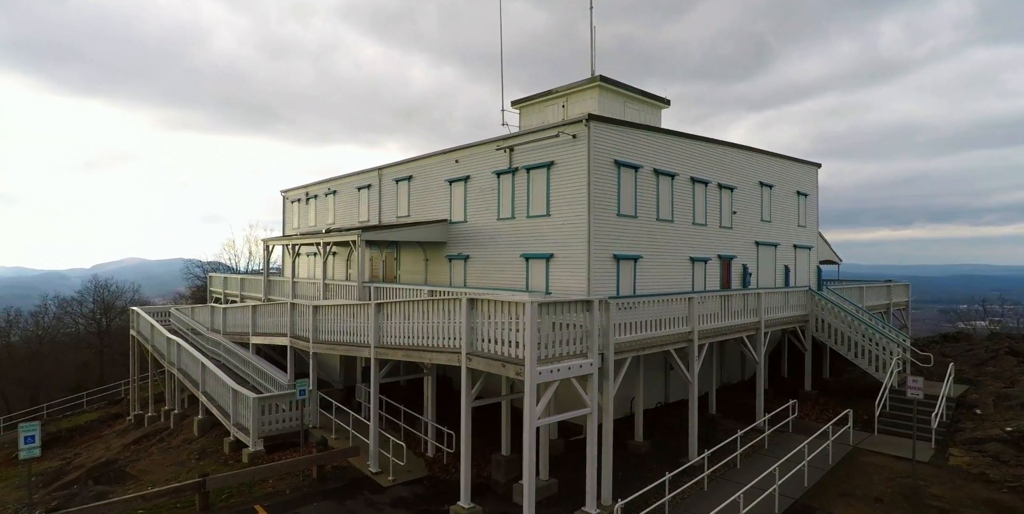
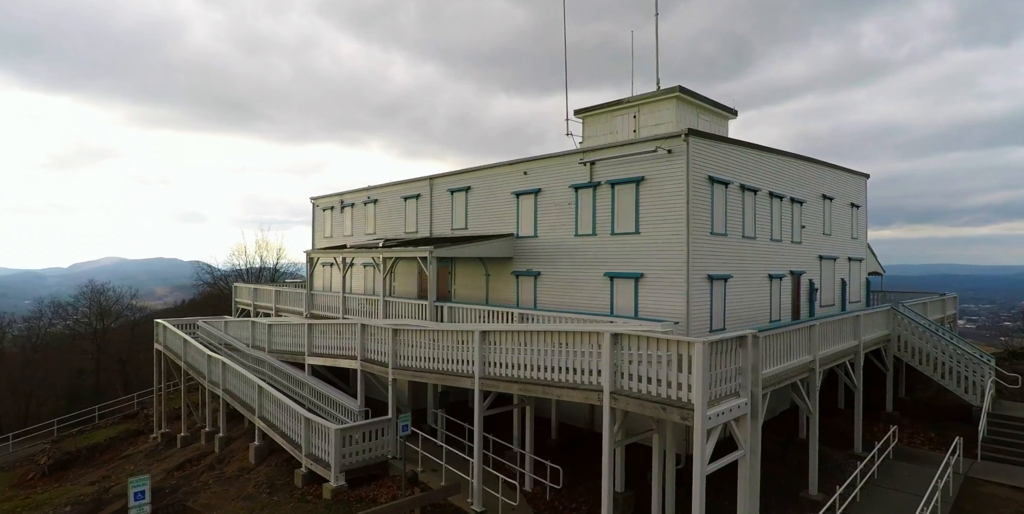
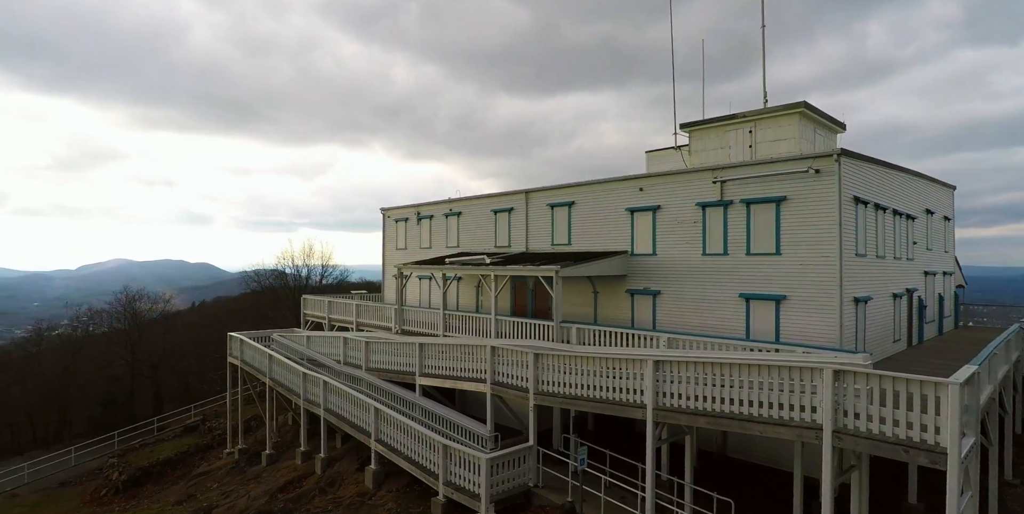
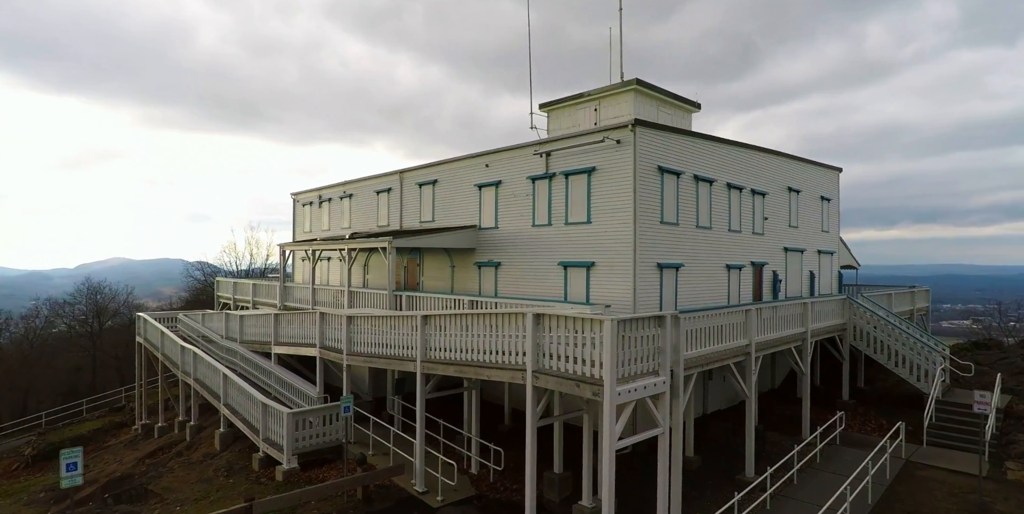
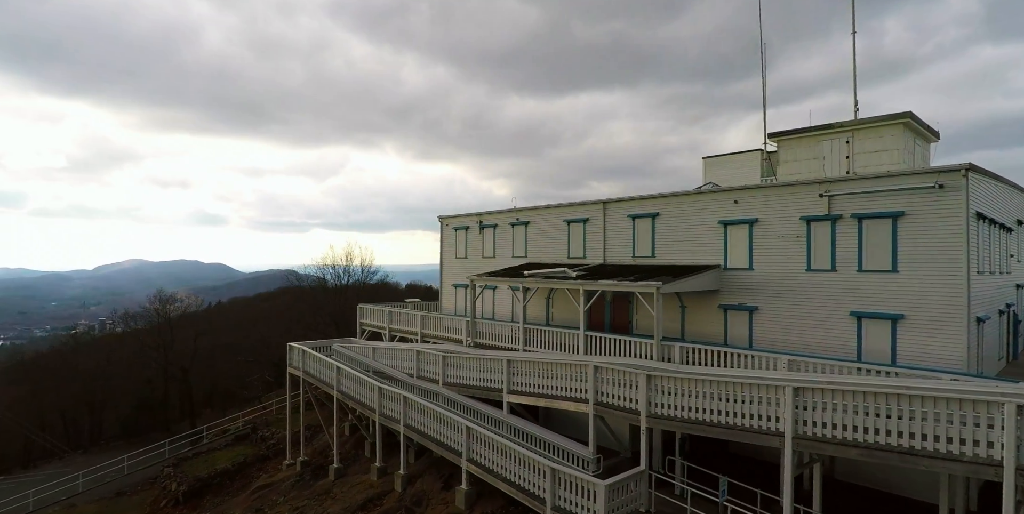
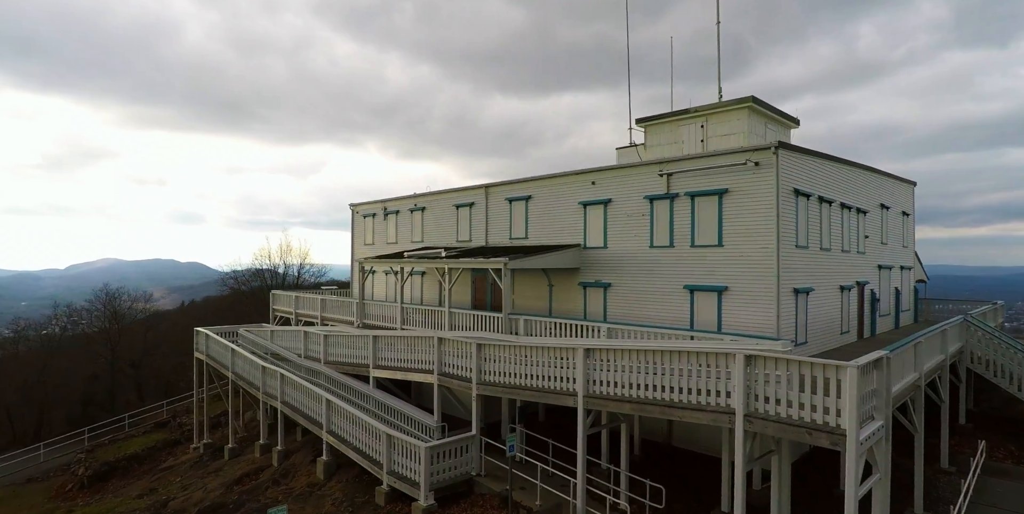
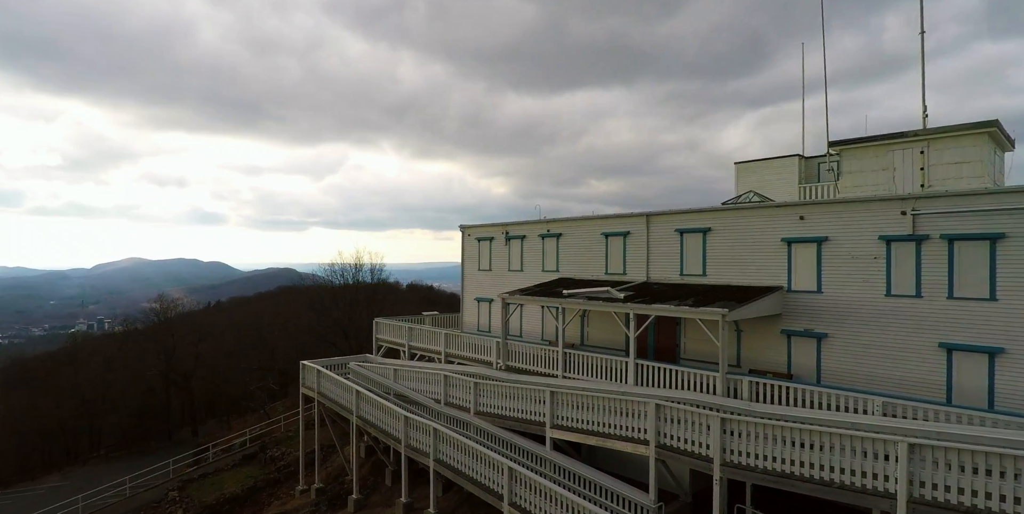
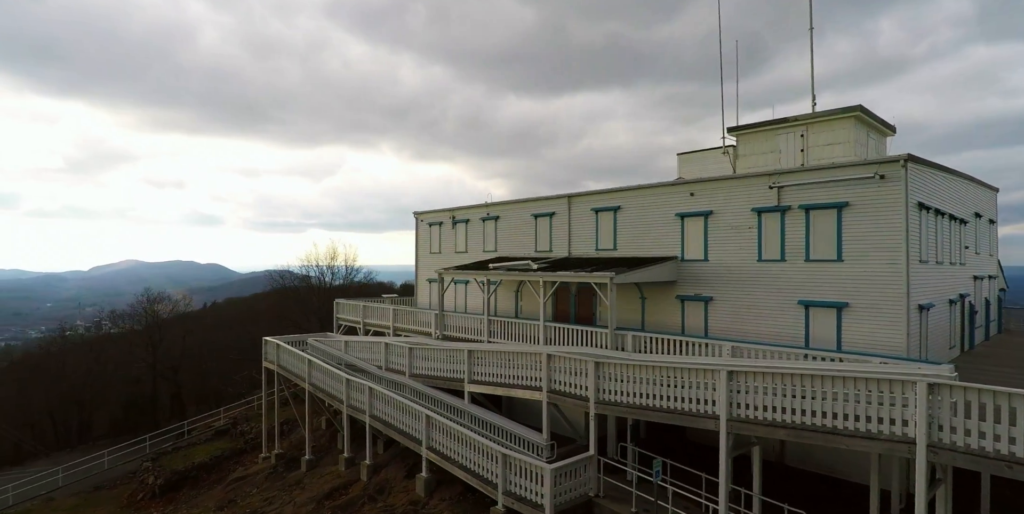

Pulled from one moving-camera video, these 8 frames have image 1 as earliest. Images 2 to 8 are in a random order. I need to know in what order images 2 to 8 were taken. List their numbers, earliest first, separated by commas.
4, 2, 6, 3, 8, 5, 7
